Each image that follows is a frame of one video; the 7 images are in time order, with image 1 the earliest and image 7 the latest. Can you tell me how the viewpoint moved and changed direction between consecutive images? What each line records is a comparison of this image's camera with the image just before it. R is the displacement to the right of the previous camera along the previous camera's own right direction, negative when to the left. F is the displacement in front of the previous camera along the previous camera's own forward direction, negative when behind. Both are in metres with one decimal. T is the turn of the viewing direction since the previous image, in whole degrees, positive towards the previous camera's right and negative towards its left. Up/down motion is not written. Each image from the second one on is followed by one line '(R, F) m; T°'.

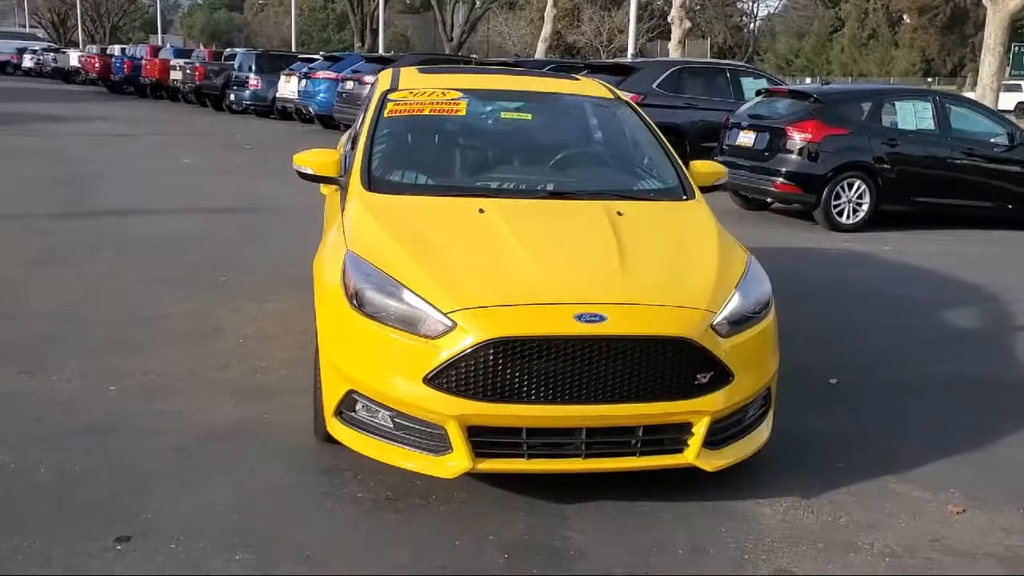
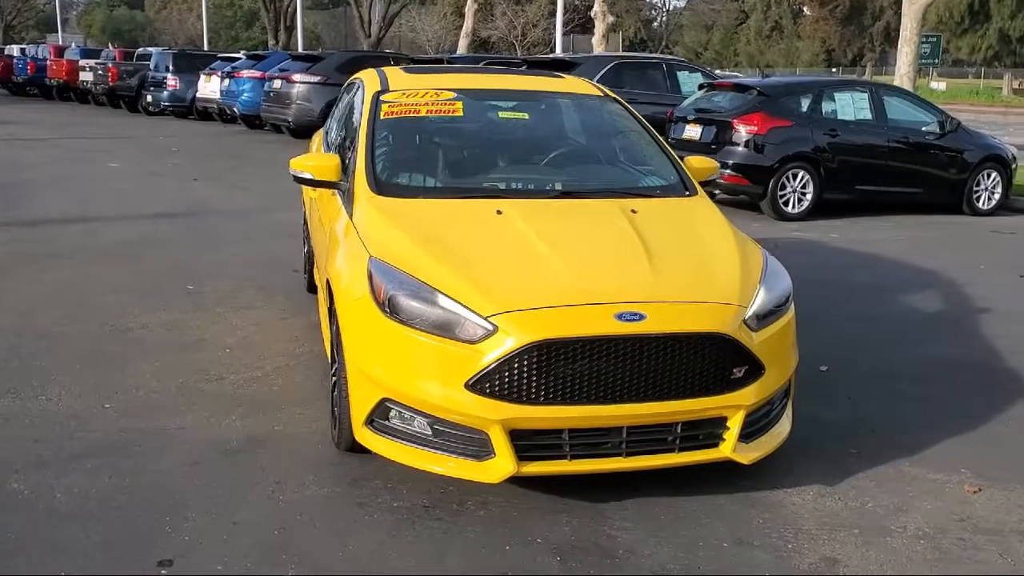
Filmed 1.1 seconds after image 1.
(-0.5, 0.0) m; +5°
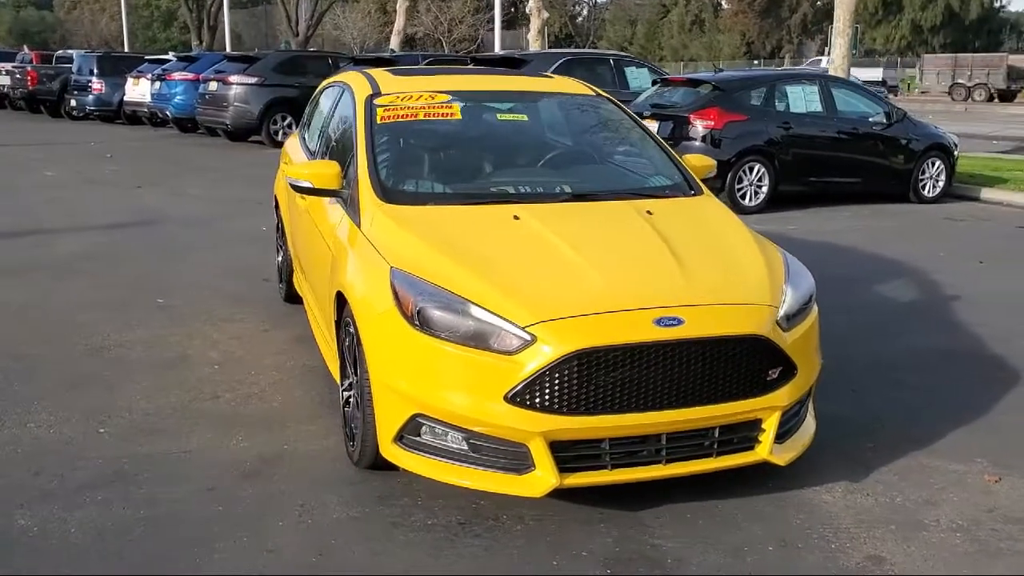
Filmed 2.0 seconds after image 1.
(-0.4, +0.1) m; +4°
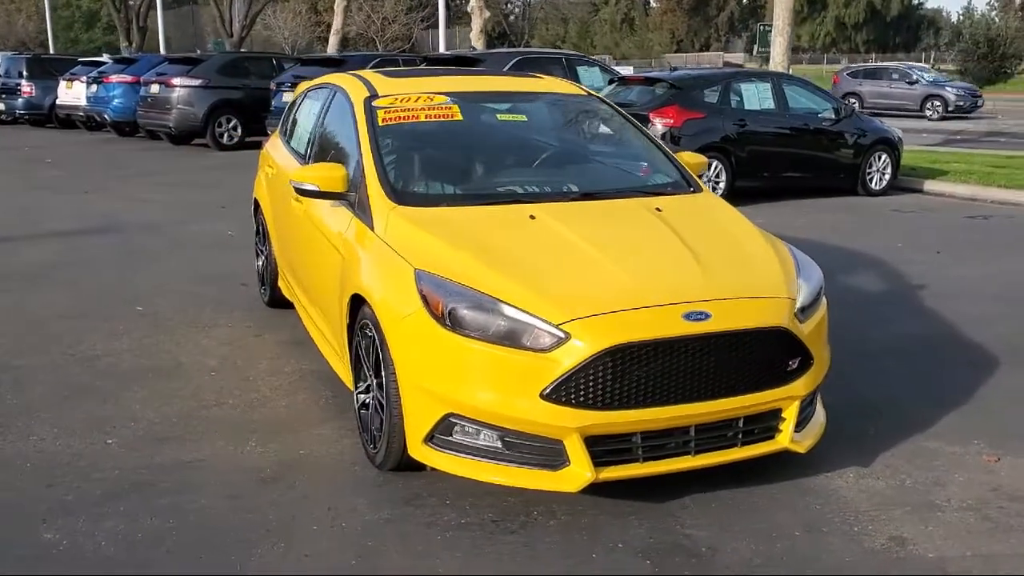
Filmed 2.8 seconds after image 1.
(-0.4, 0.0) m; +4°
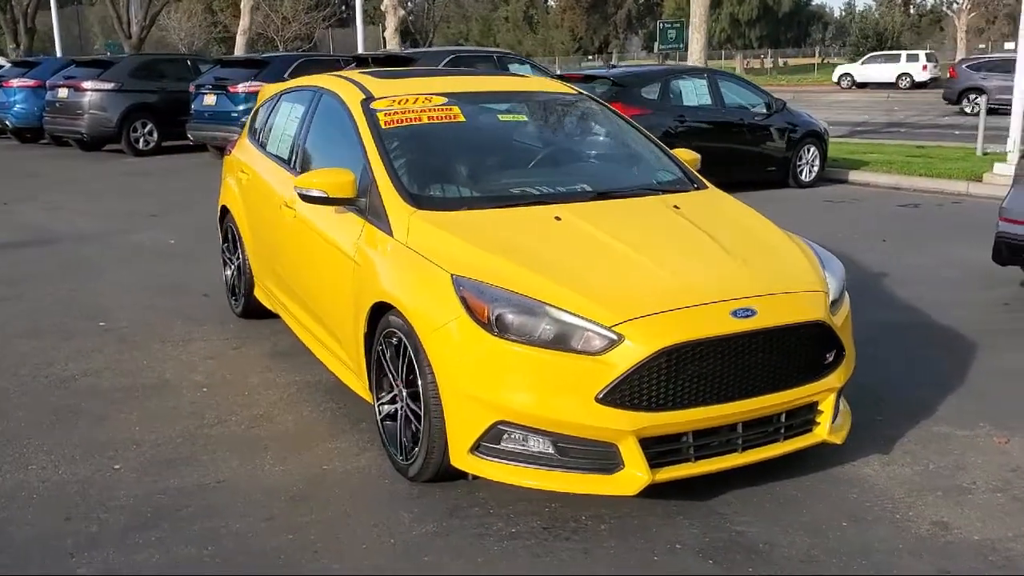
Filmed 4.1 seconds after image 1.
(-0.5, +0.1) m; +5°
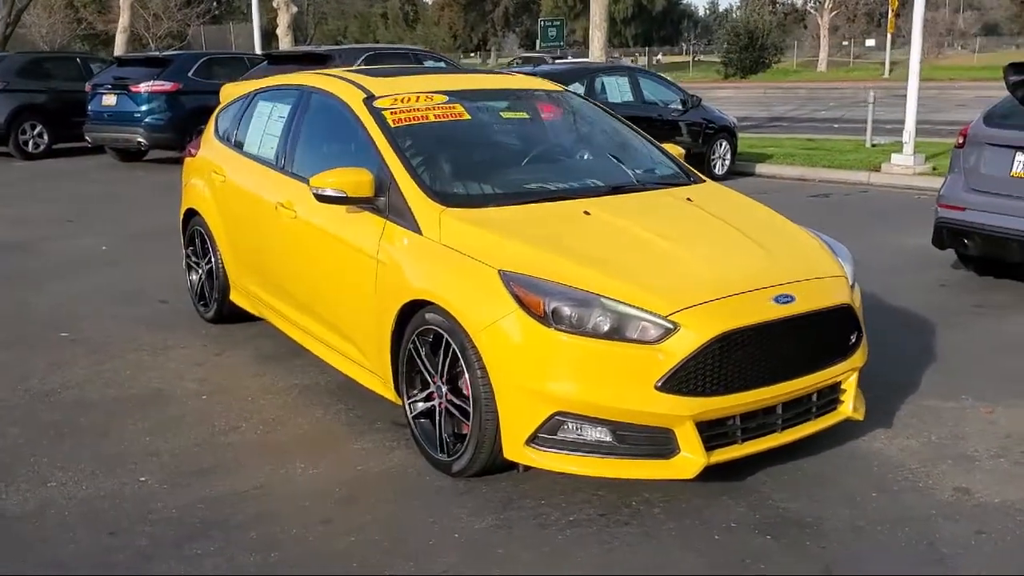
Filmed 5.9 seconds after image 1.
(-0.7, 0.0) m; +7°
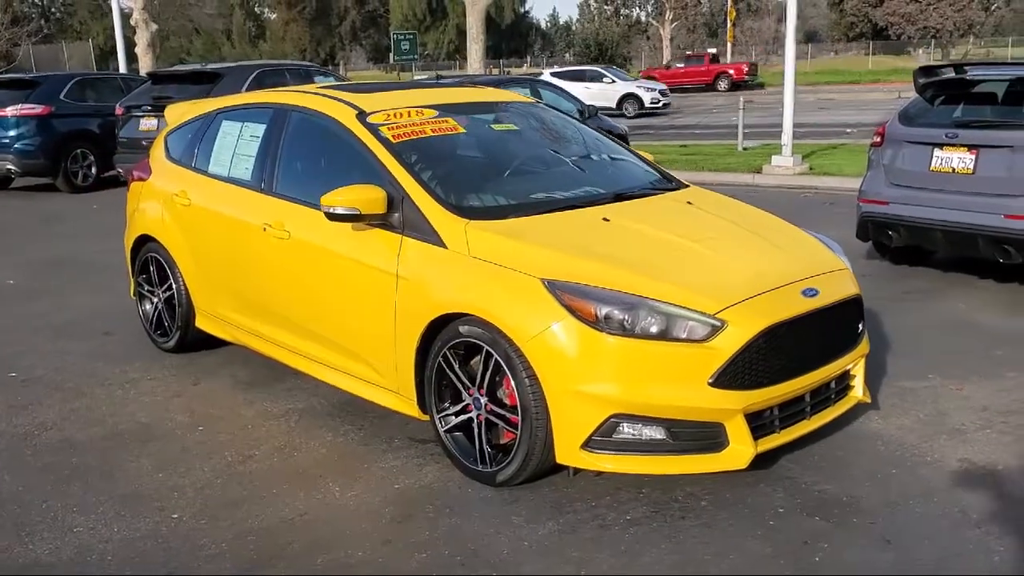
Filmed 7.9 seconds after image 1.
(-0.8, 0.0) m; +8°
